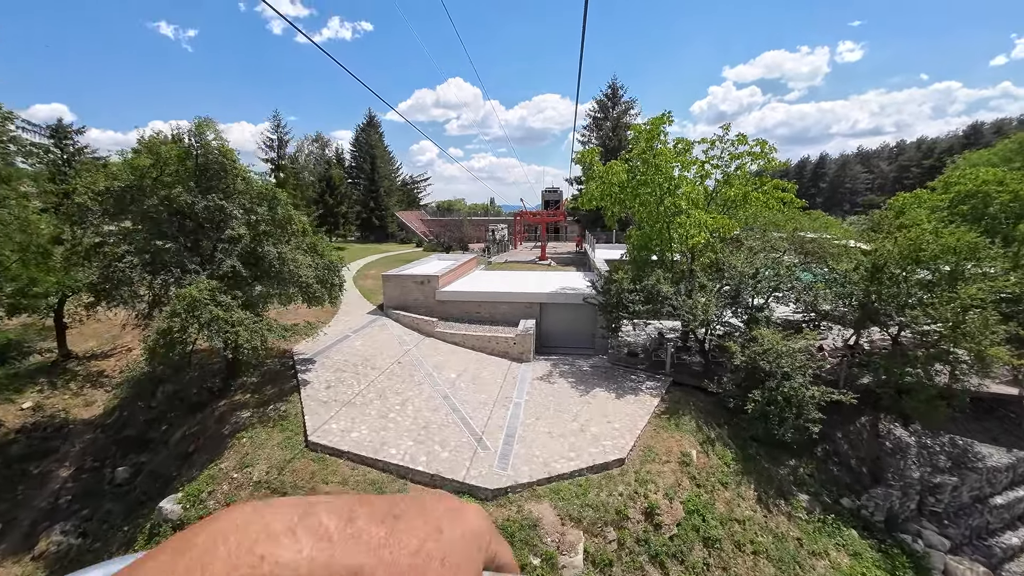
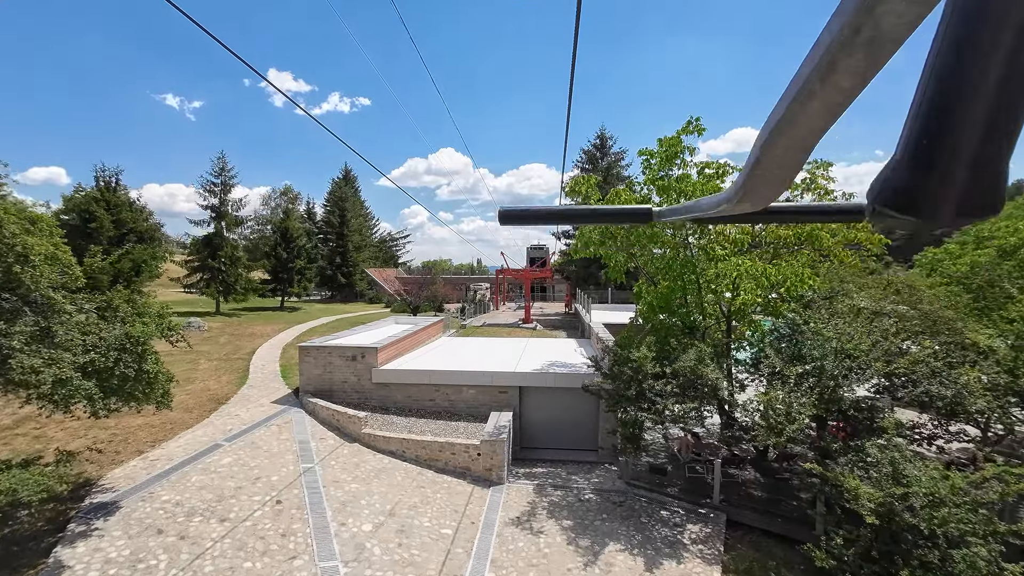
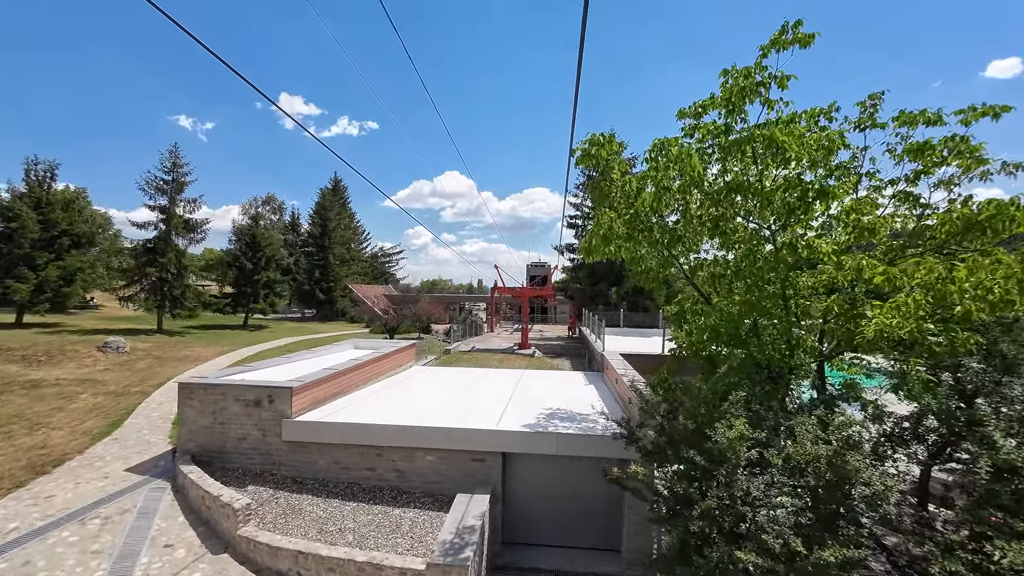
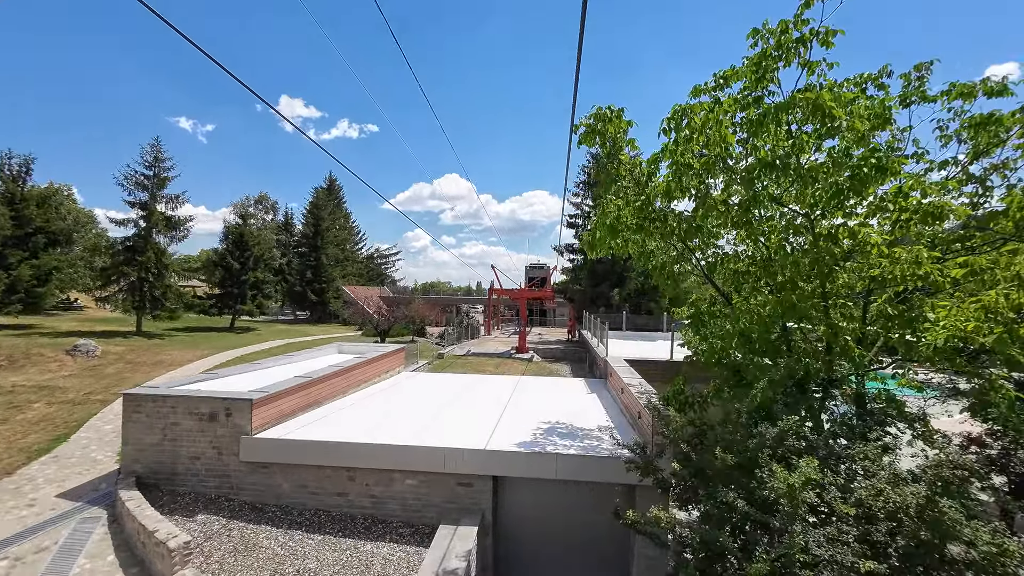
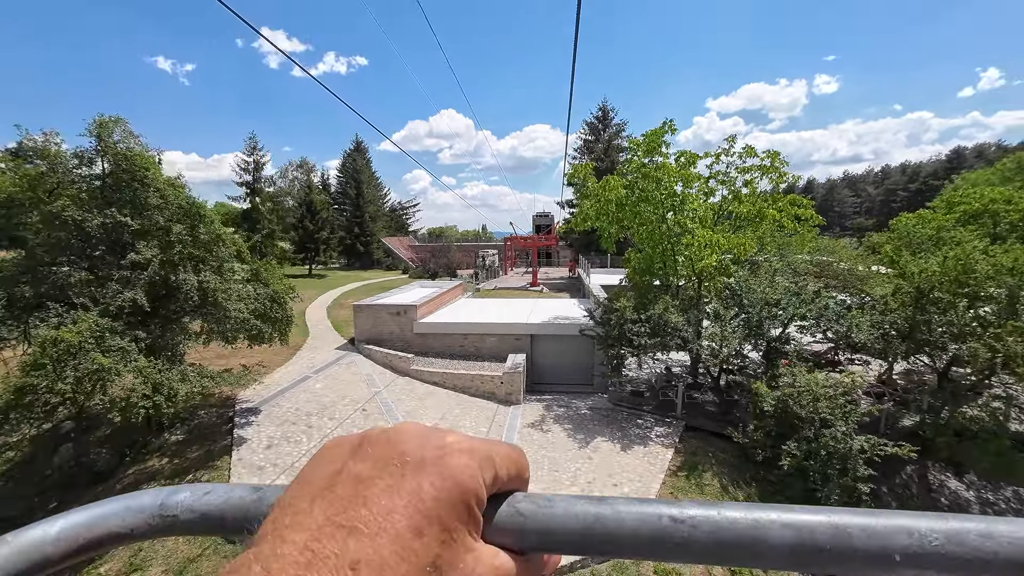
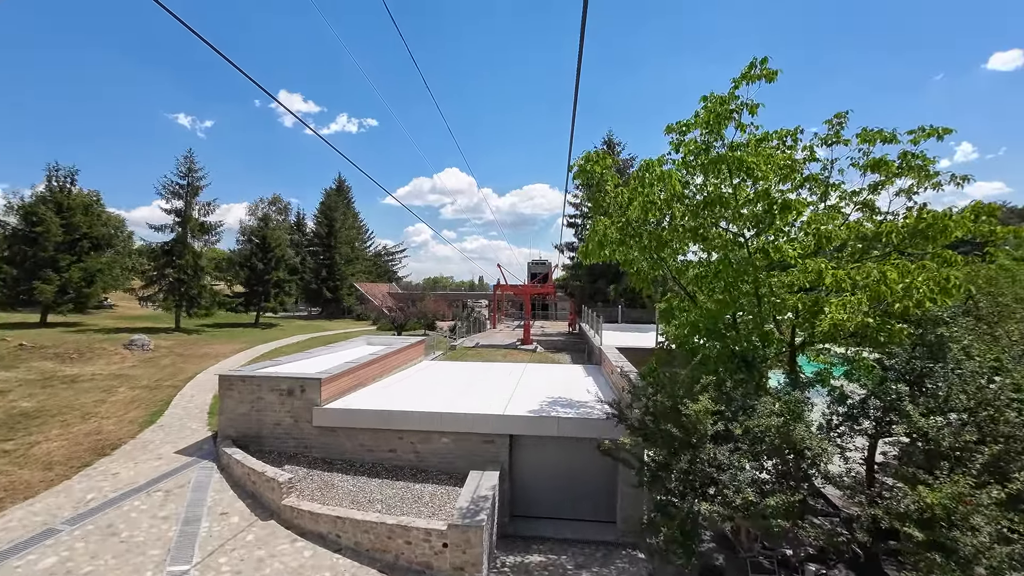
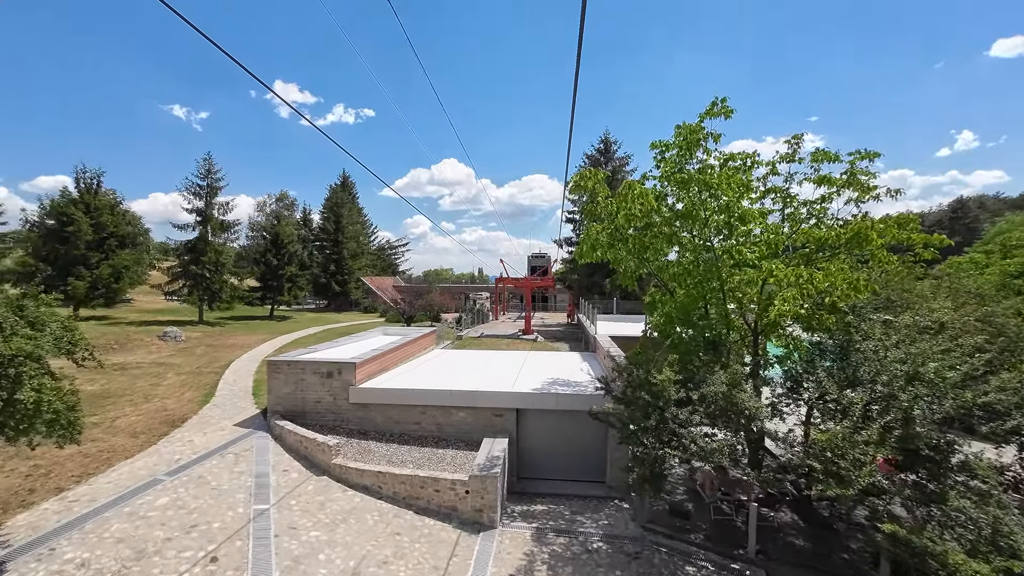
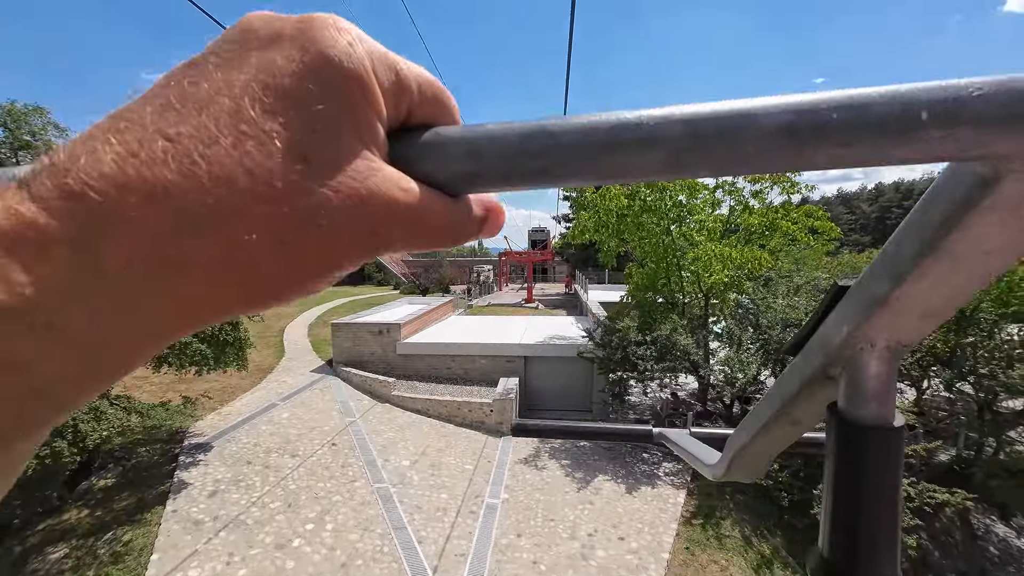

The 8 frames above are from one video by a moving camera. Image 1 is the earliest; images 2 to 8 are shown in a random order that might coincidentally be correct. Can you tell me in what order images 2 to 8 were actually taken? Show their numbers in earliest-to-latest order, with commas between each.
5, 8, 2, 7, 6, 3, 4
